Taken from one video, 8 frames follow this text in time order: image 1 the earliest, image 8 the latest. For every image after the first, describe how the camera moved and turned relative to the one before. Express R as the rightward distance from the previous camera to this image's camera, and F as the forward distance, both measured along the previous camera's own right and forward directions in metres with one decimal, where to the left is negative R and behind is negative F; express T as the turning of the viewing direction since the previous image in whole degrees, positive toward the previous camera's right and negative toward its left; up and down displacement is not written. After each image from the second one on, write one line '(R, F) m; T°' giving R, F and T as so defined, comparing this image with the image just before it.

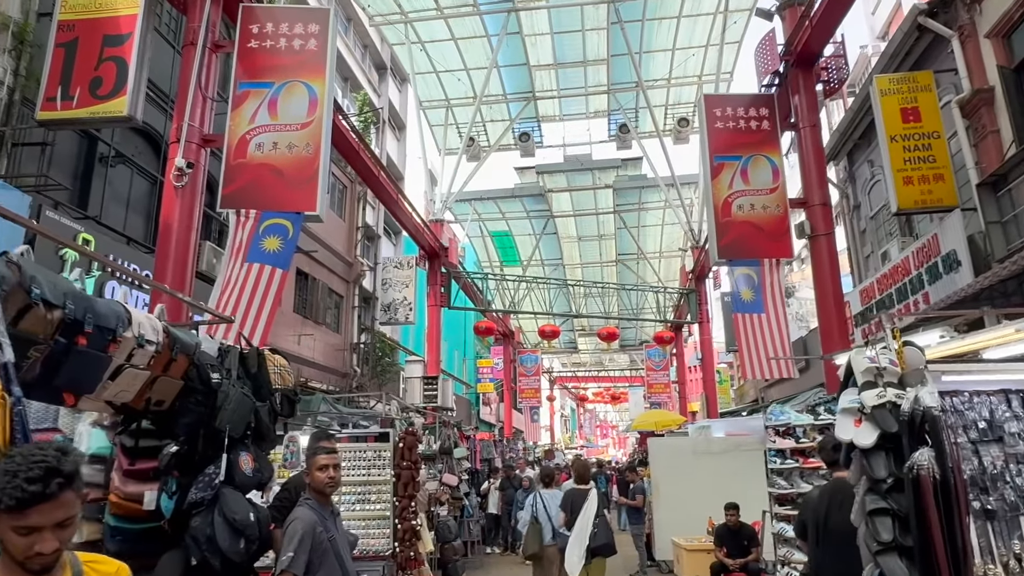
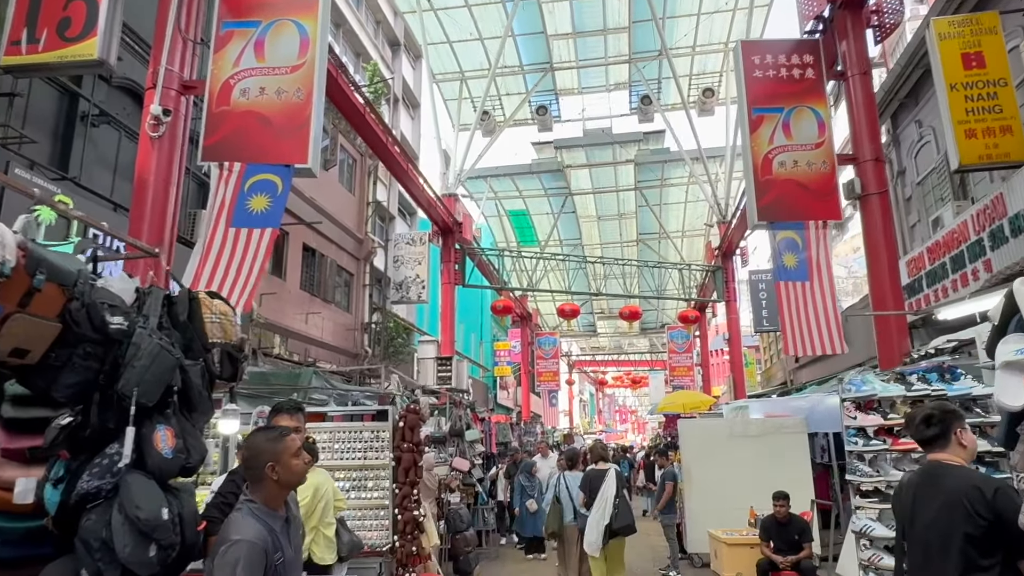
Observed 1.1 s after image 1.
(0.0, +0.7) m; -1°
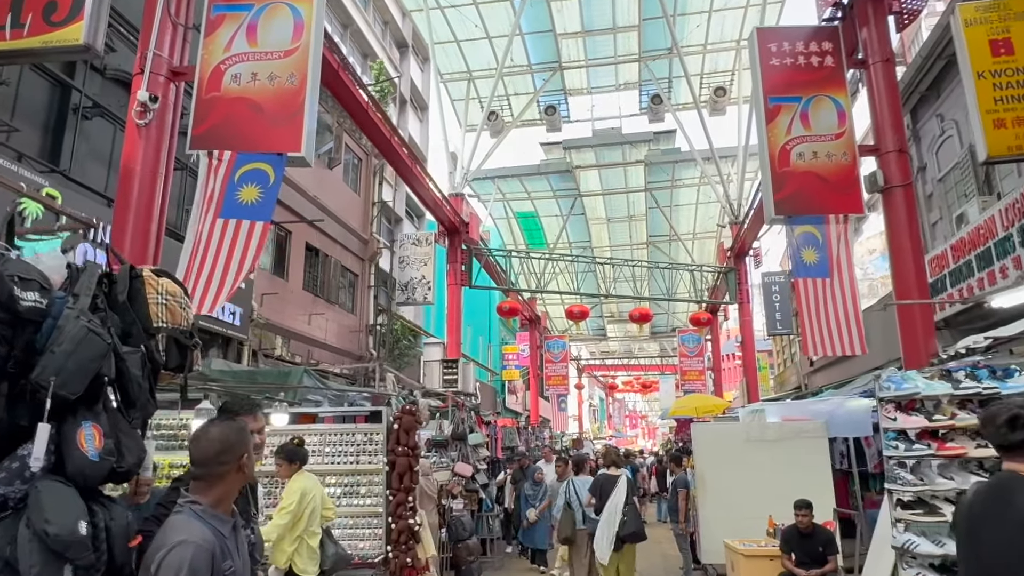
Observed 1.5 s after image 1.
(0.0, +0.3) m; -1°
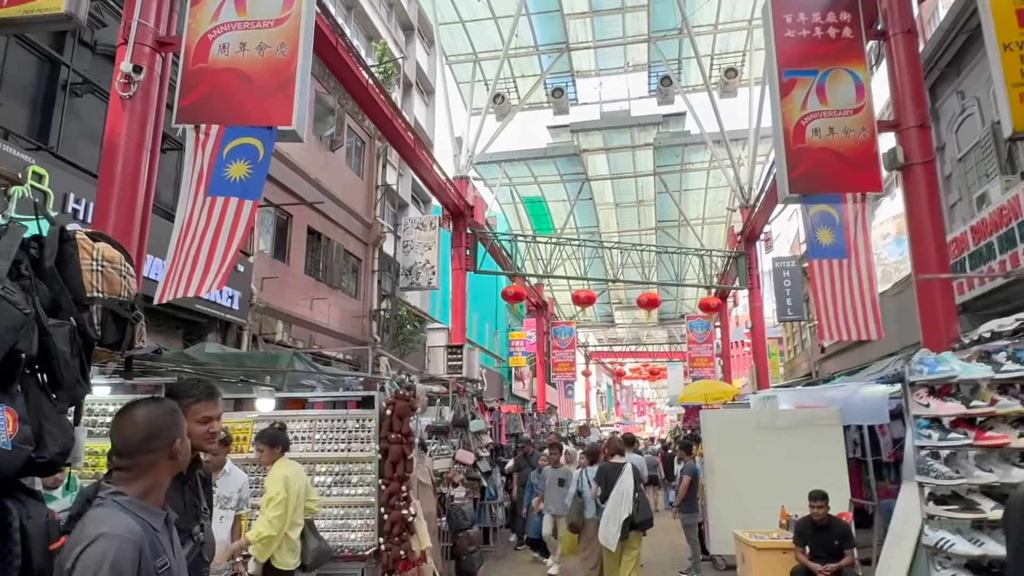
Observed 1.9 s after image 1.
(+0.1, +0.2) m; -1°
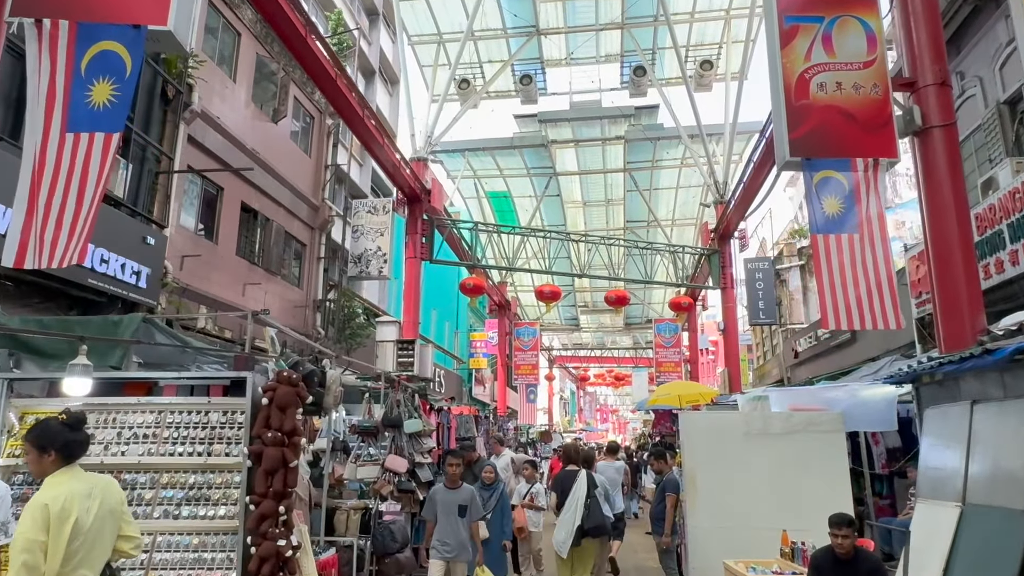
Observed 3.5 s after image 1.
(+0.2, +1.2) m; +3°
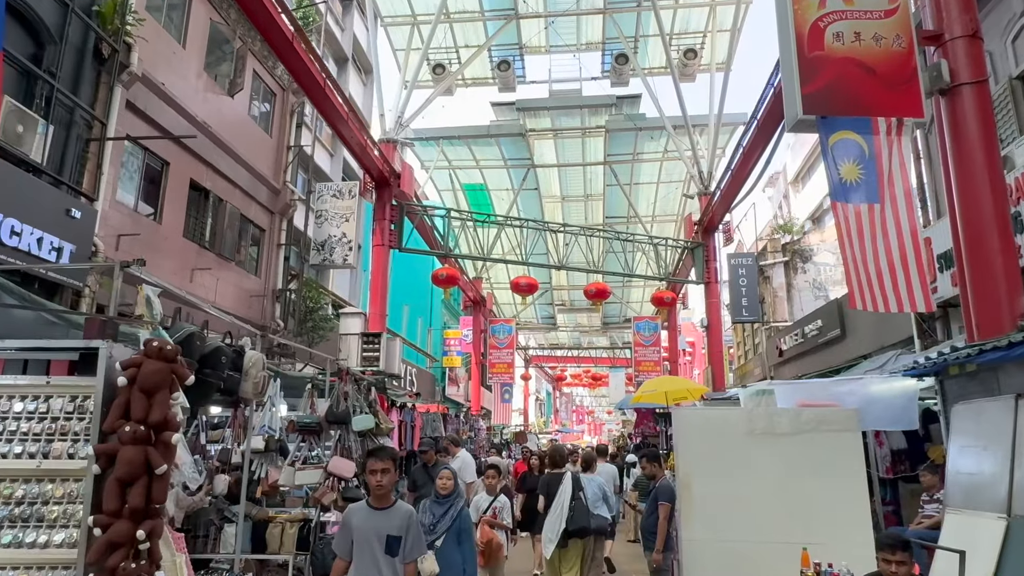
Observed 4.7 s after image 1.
(+0.1, +0.8) m; +2°
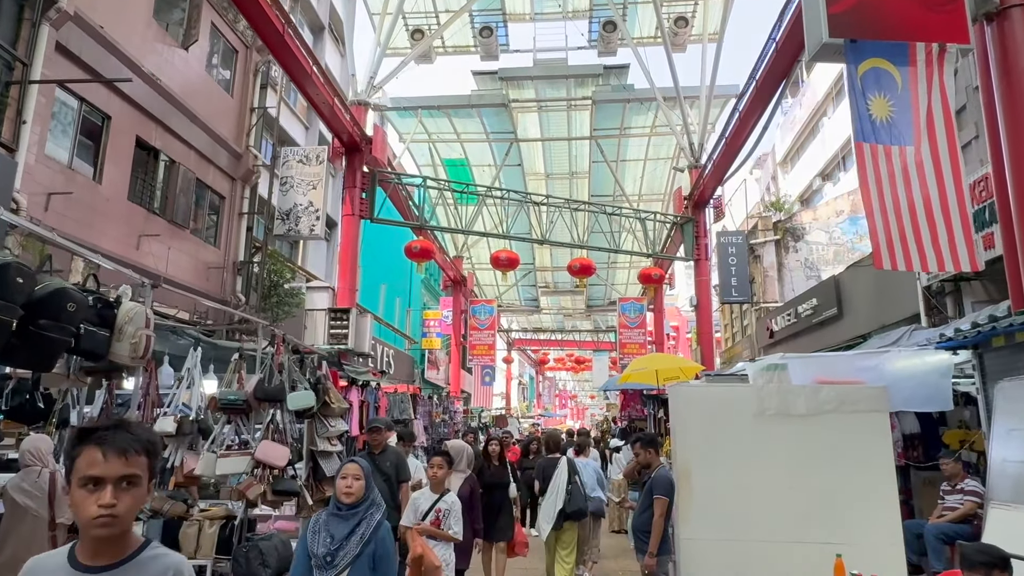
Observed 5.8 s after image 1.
(+0.1, +0.8) m; +1°
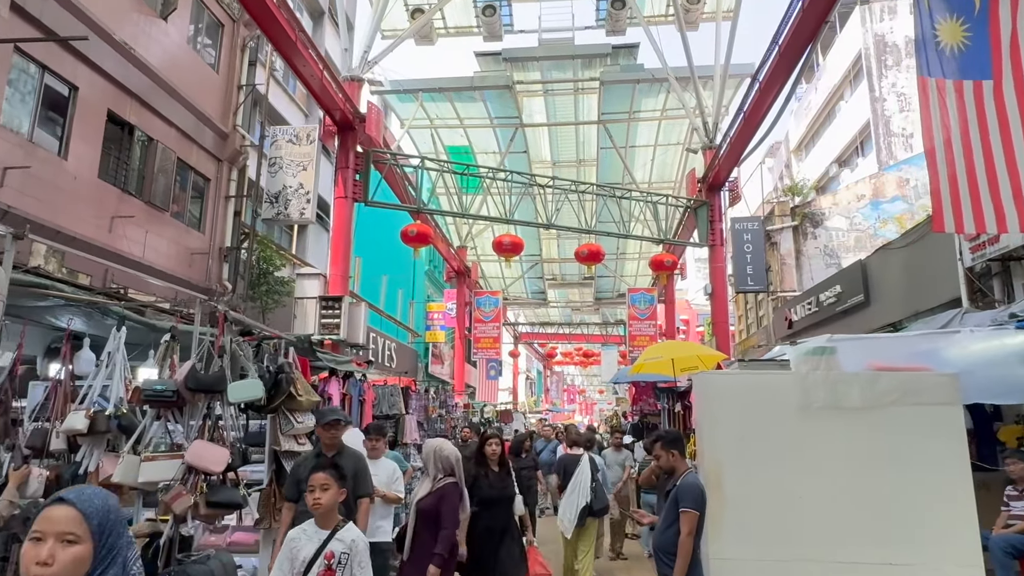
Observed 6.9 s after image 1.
(+0.1, +0.7) m; -1°
